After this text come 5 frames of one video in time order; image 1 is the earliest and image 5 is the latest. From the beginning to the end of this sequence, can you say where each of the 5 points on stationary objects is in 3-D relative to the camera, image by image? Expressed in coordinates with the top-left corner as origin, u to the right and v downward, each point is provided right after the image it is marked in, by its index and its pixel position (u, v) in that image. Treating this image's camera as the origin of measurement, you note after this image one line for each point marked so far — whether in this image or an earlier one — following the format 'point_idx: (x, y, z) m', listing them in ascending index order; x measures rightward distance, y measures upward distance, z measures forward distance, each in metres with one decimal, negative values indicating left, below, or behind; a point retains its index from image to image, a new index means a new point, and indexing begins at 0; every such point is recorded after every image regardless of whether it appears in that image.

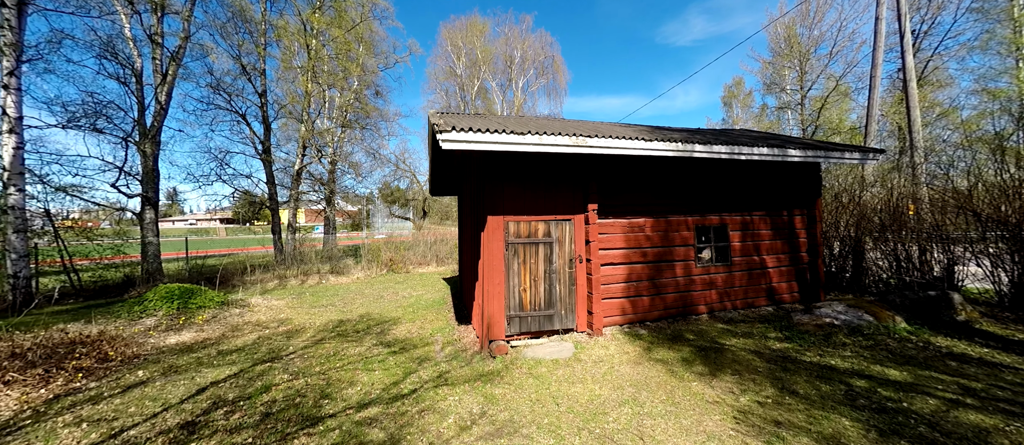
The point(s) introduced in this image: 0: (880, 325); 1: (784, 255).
0: (+4.6, -1.3, +4.4) m
1: (+4.6, -0.5, +6.1) m
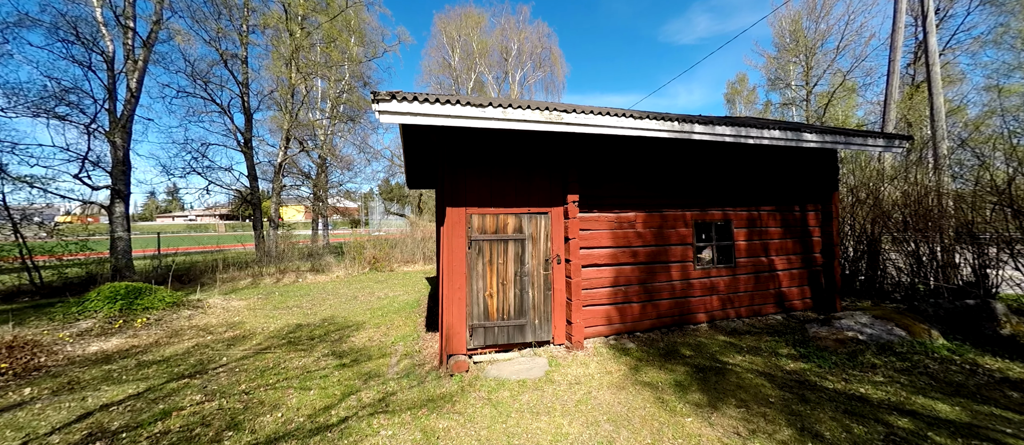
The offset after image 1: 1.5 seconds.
0: (+4.2, -1.2, +3.7) m
1: (+4.2, -0.5, +5.4) m
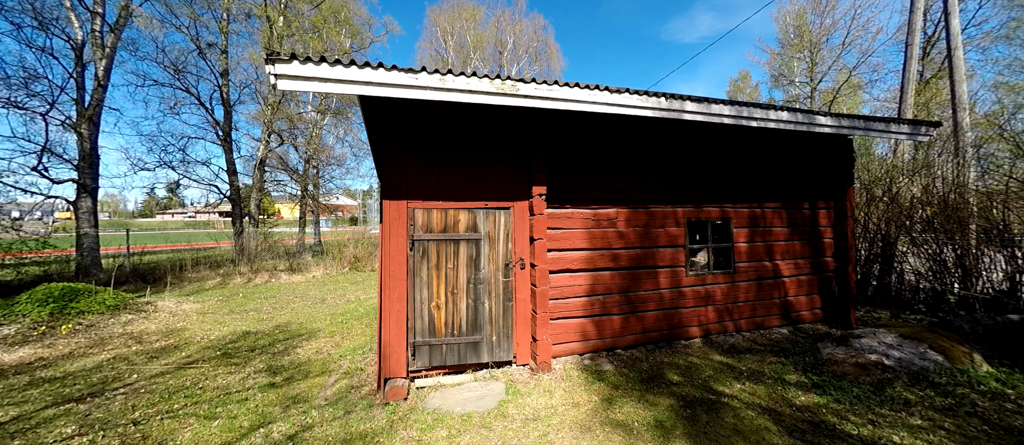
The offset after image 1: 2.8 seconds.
0: (+3.7, -1.2, +3.0) m
1: (+3.8, -0.5, +4.7) m
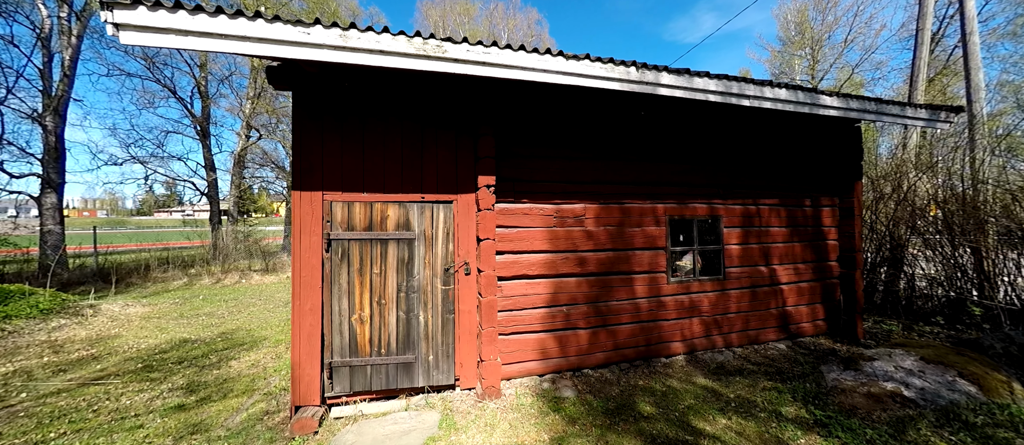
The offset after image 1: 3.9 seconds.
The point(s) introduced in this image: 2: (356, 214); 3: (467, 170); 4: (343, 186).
0: (+3.2, -1.2, +2.4) m
1: (+3.3, -0.5, +4.1) m
2: (-1.2, +0.1, +2.7) m
3: (-0.4, +0.4, +2.9) m
4: (-1.3, +0.3, +2.7) m
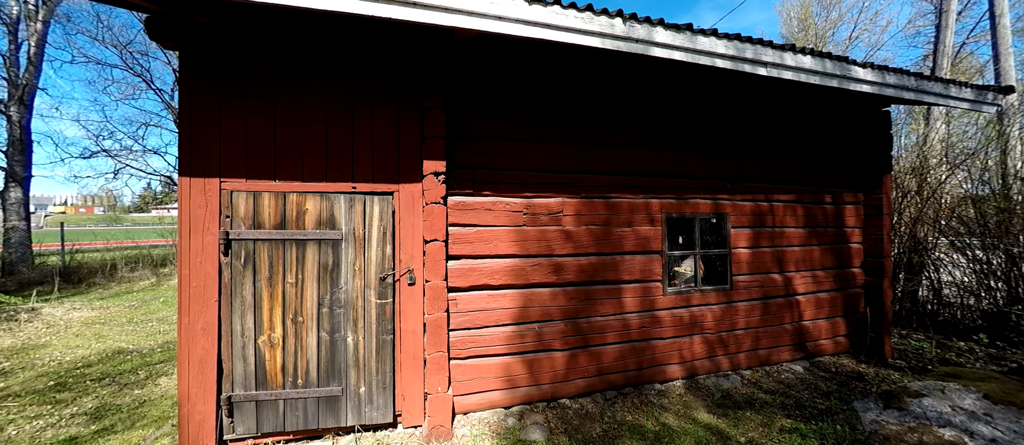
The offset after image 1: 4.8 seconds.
0: (+2.9, -1.2, +1.8) m
1: (+3.0, -0.5, +3.5) m
2: (-1.5, +0.1, +2.1) m
3: (-0.6, +0.4, +2.3) m
4: (-1.6, +0.3, +2.1) m
